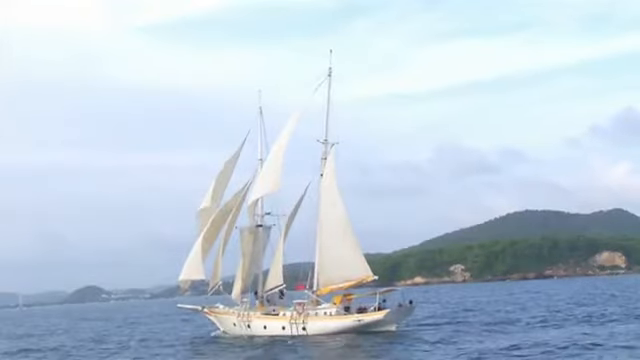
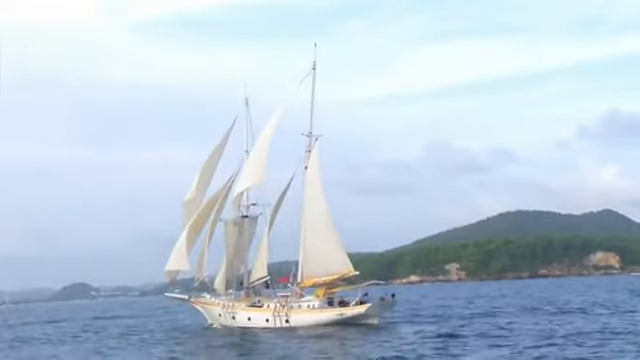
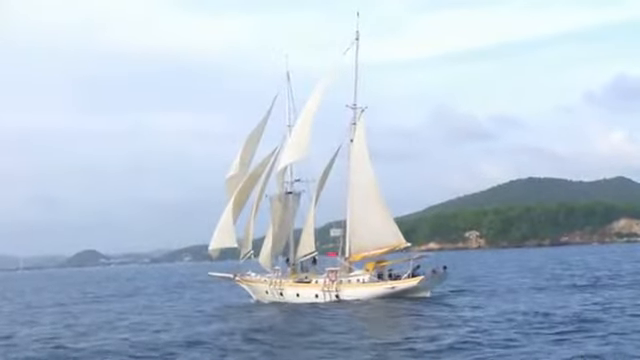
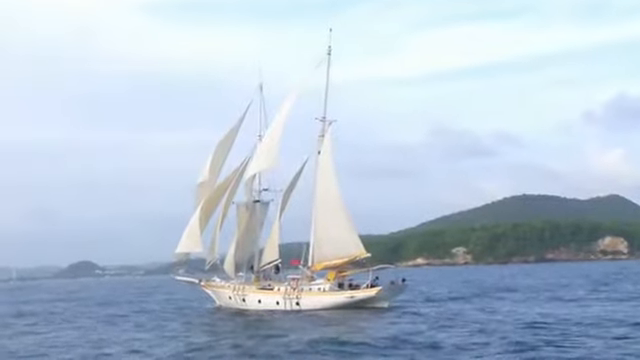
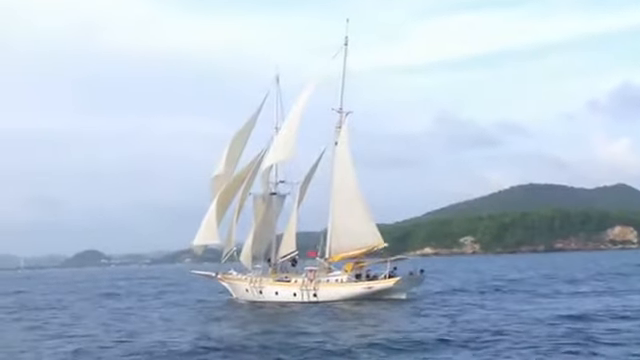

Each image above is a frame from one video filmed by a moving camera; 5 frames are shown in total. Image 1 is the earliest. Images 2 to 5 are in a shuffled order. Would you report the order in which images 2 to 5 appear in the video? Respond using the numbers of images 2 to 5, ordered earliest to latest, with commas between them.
2, 4, 5, 3
